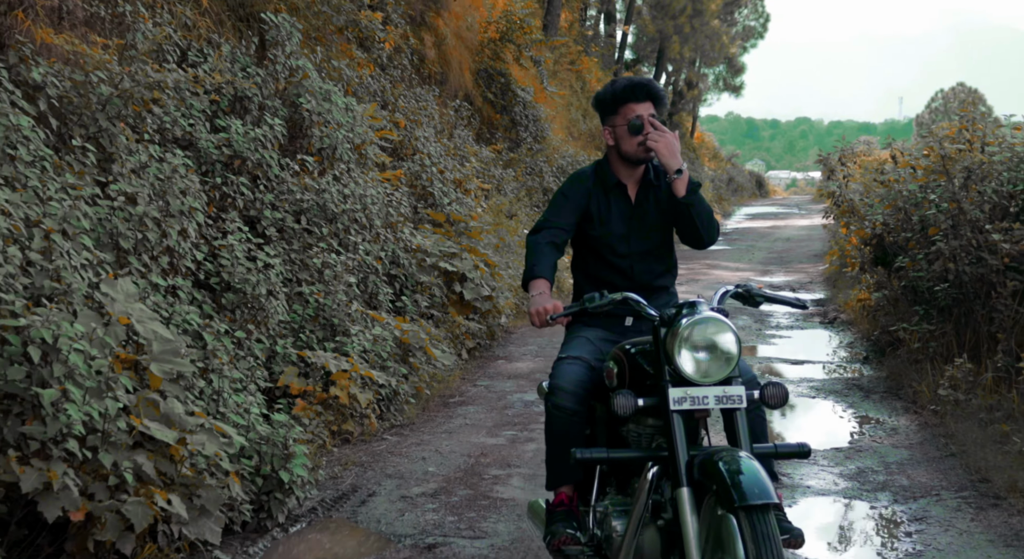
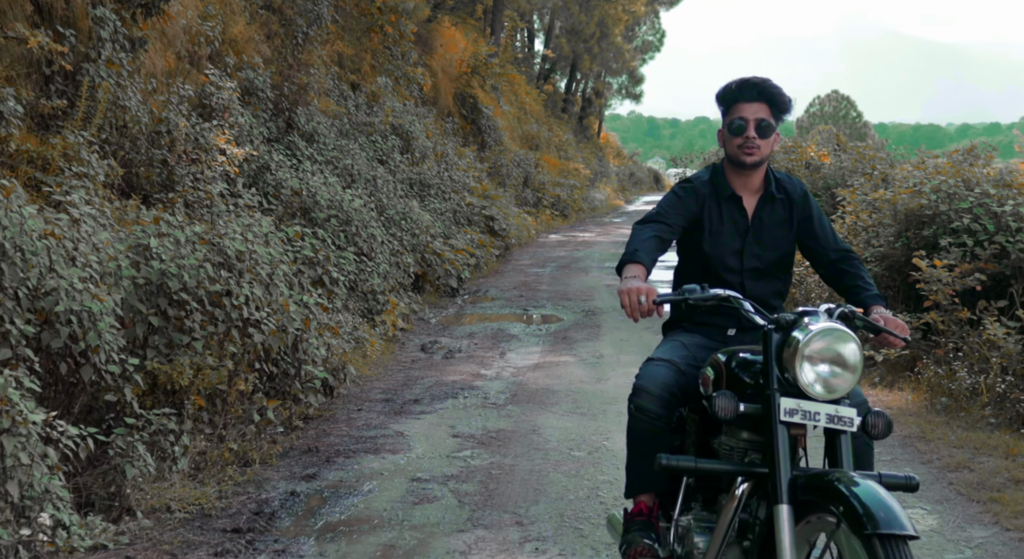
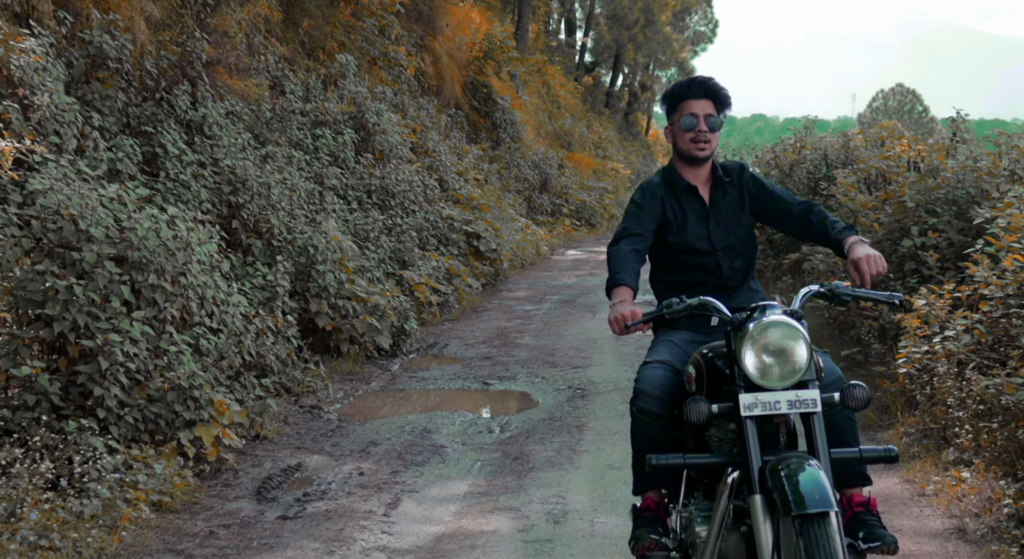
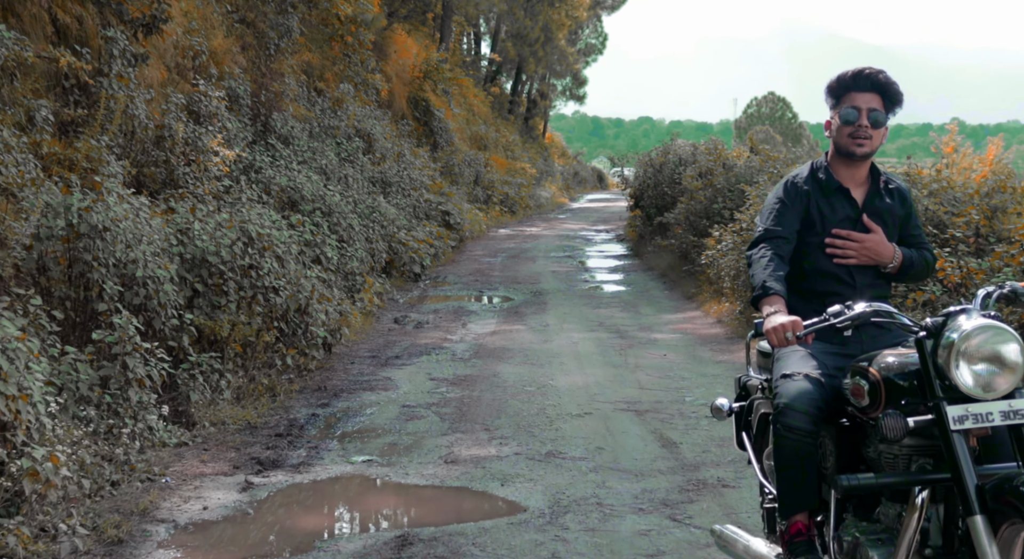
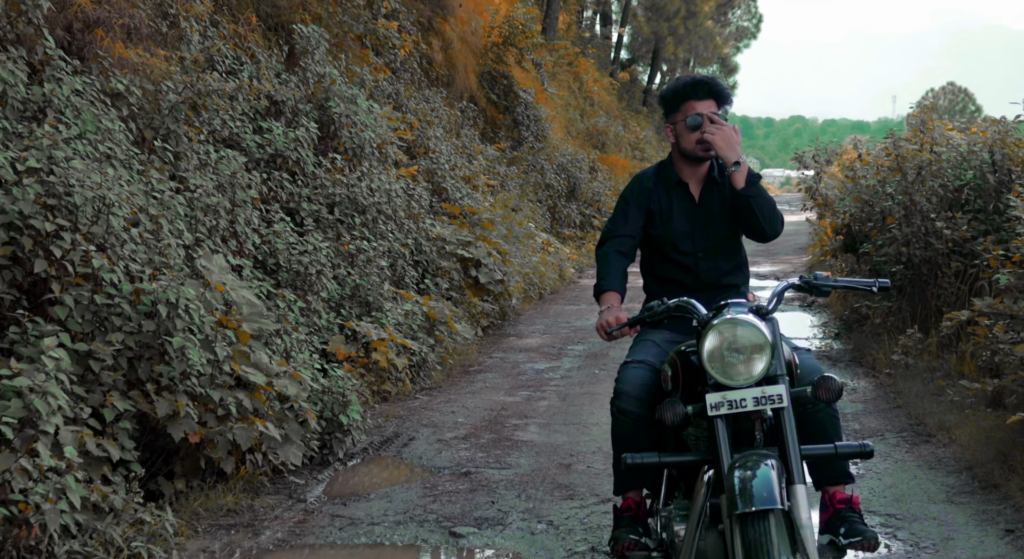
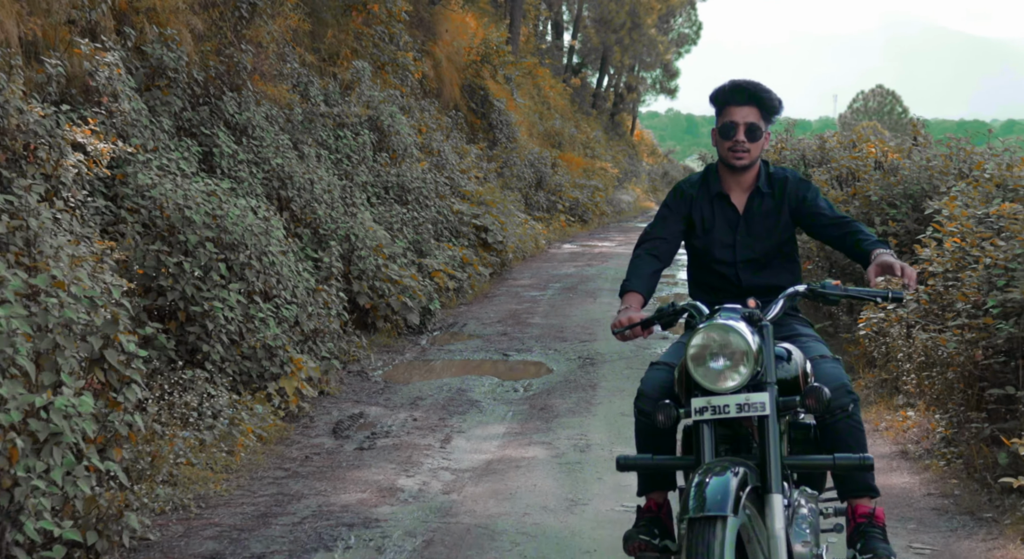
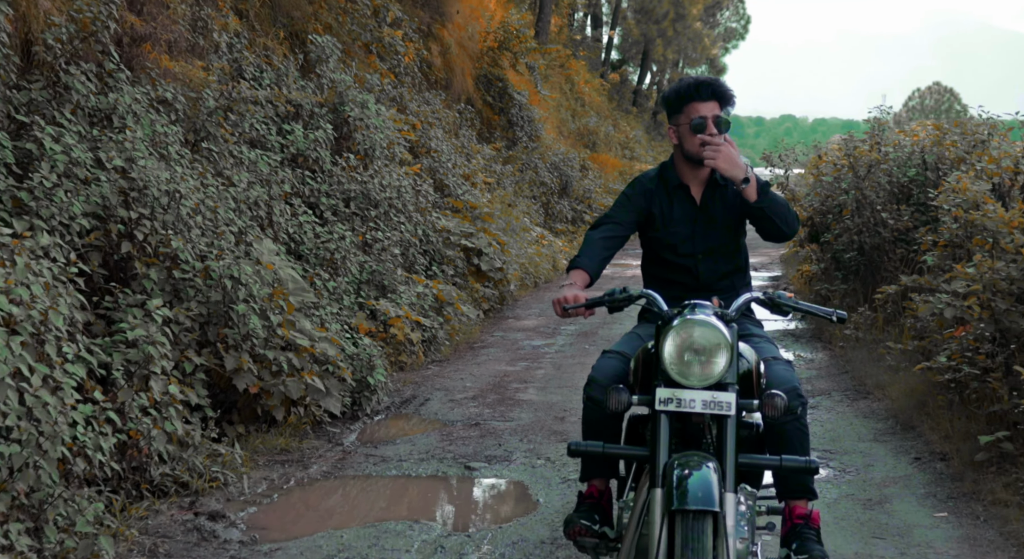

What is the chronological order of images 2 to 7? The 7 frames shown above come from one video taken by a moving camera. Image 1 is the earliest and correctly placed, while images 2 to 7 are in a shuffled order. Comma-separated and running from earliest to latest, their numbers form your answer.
5, 7, 3, 6, 2, 4
